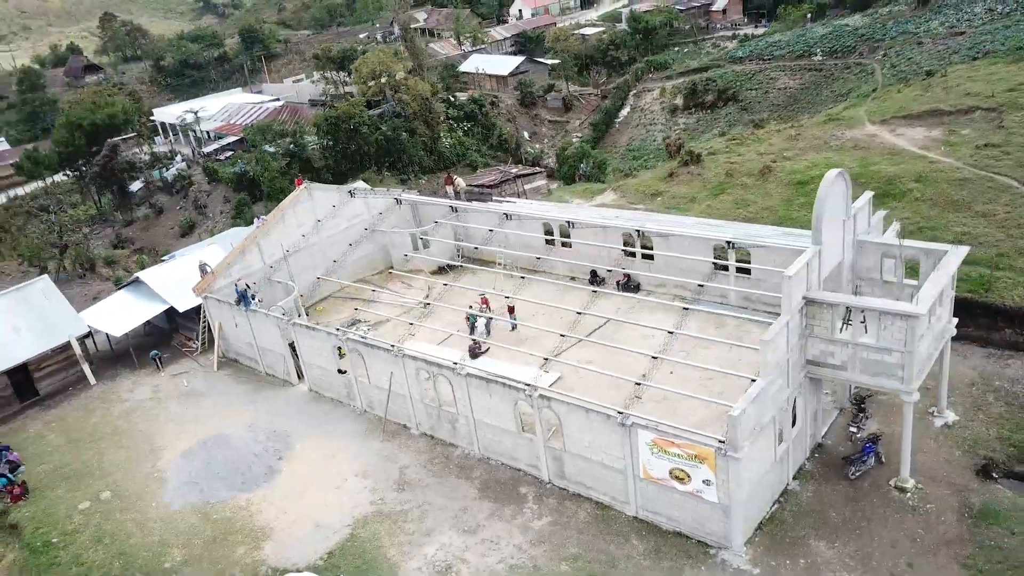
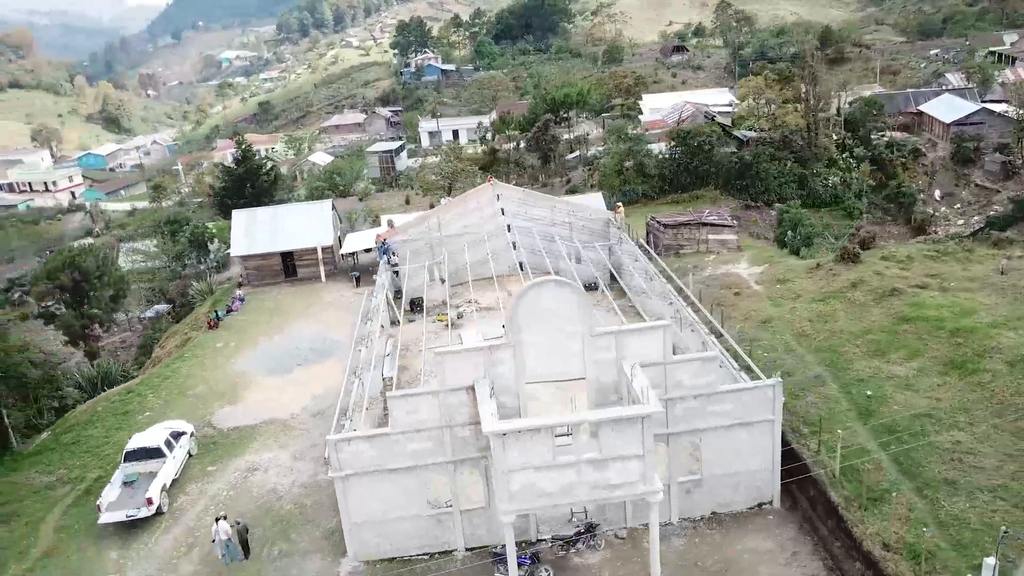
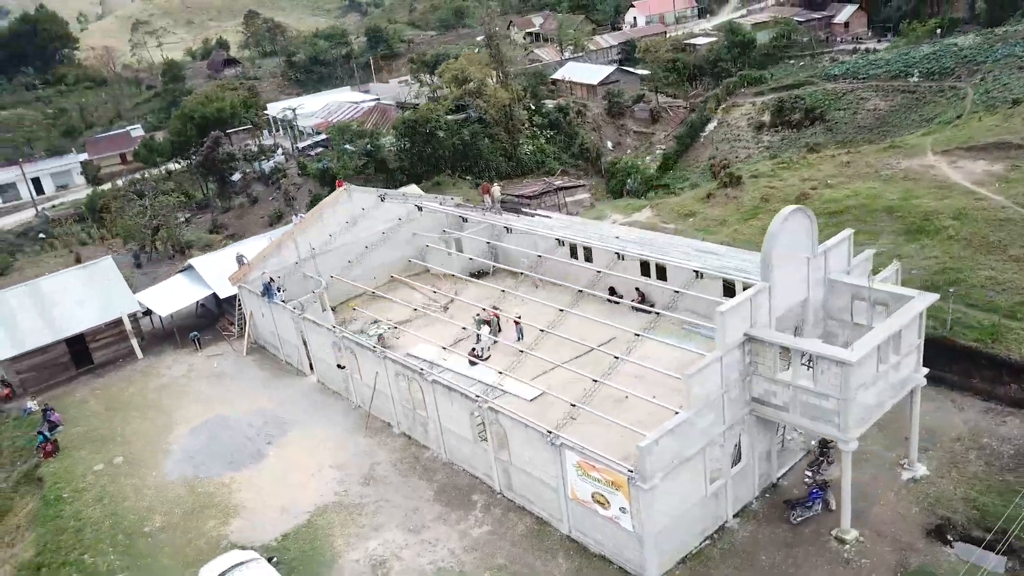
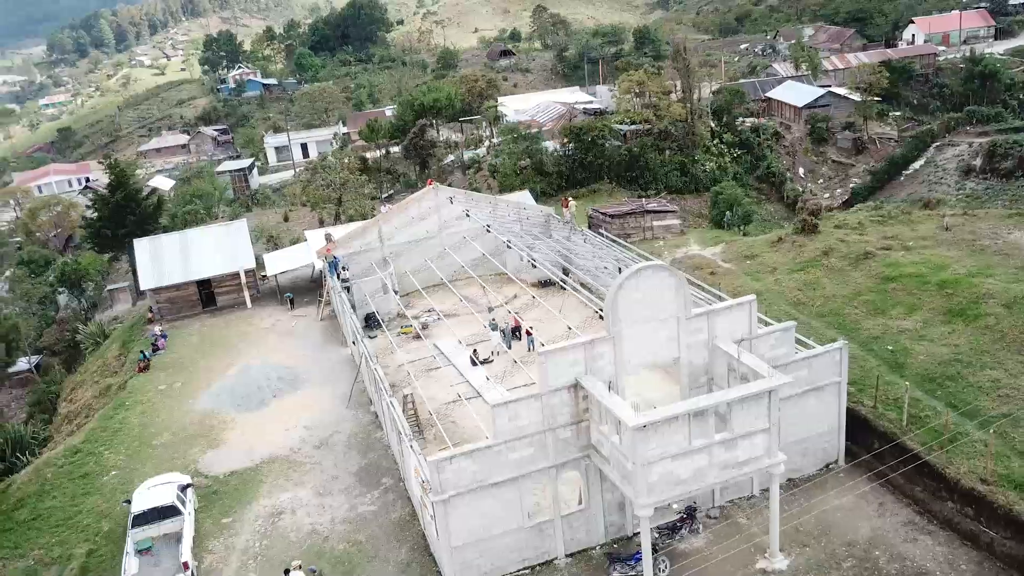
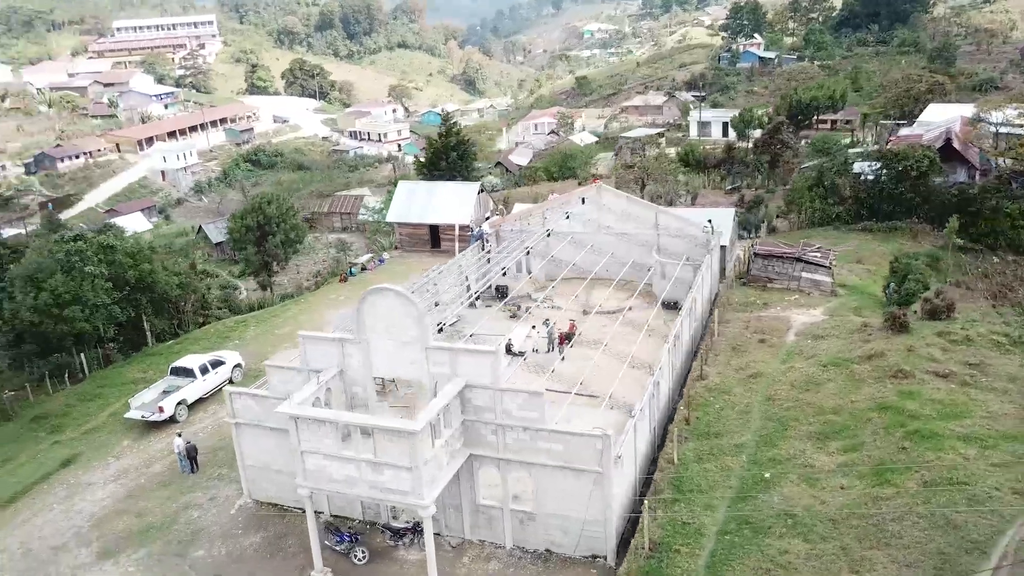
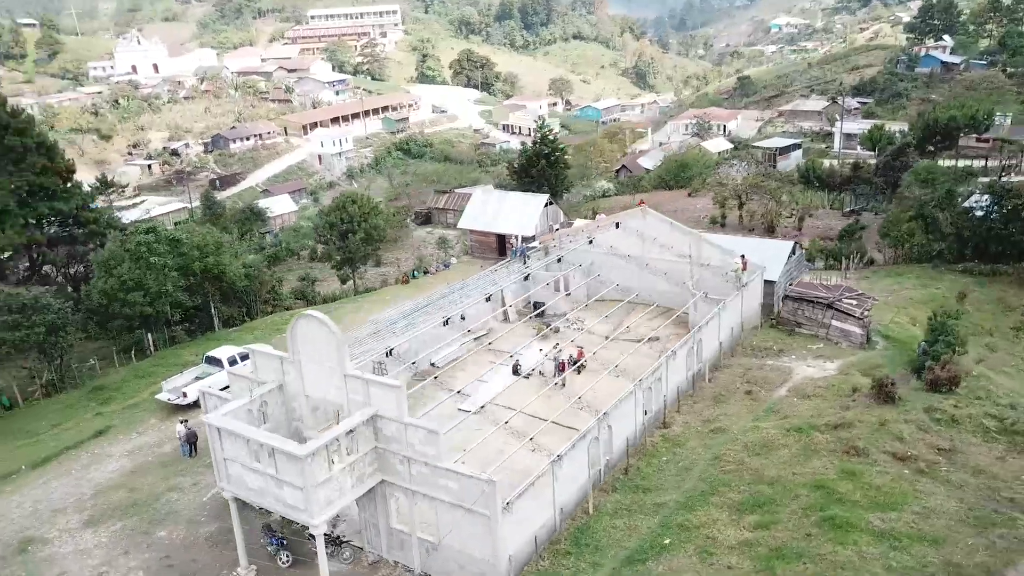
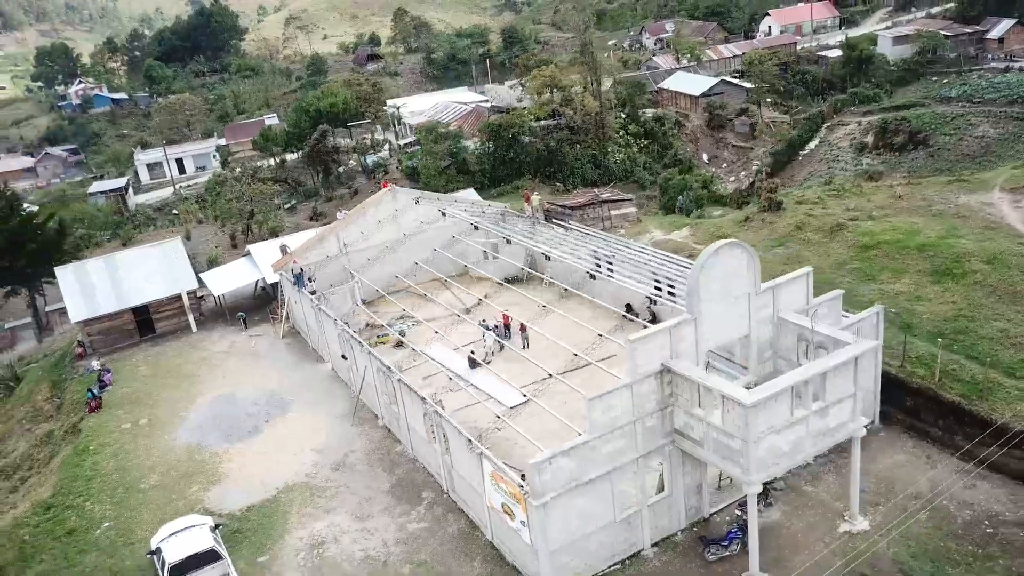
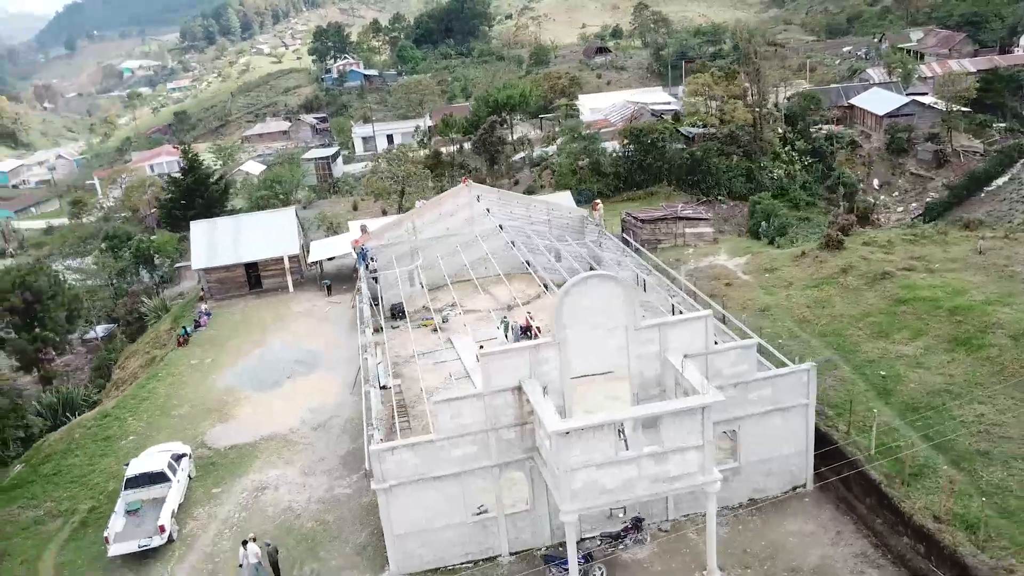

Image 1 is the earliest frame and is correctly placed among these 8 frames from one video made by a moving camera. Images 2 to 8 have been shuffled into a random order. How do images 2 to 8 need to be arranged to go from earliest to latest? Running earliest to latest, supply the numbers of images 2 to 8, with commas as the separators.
3, 7, 4, 8, 2, 5, 6
